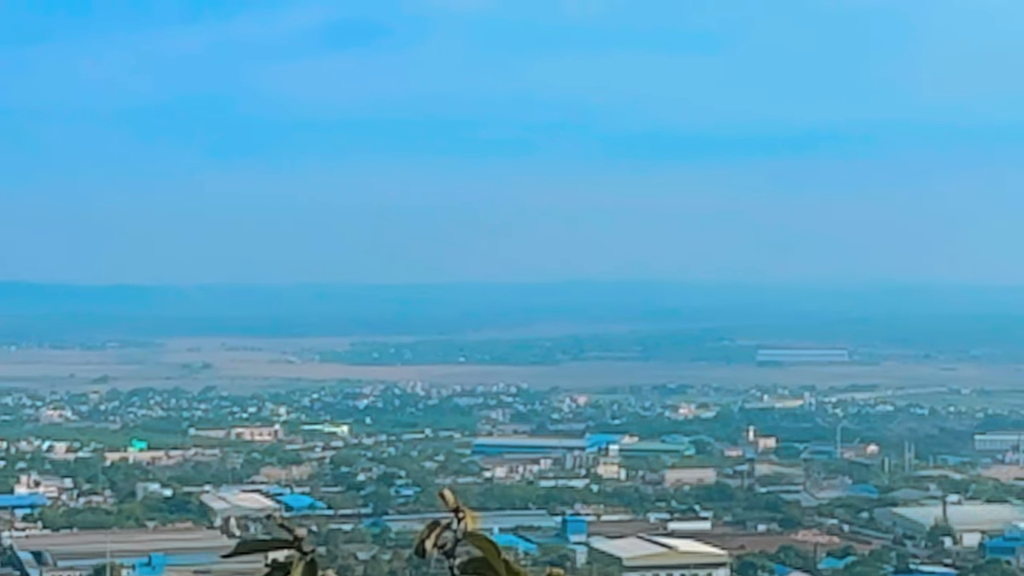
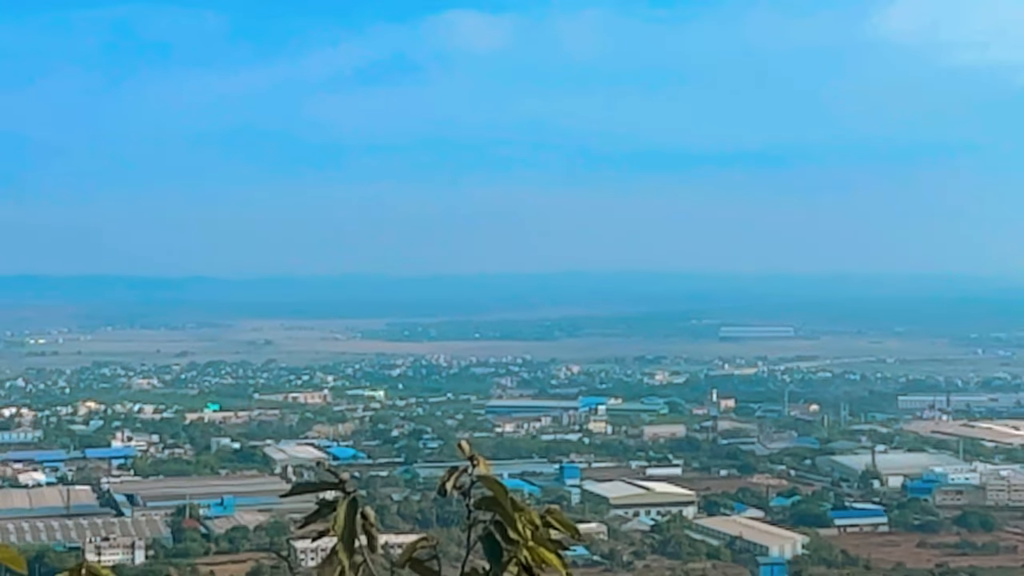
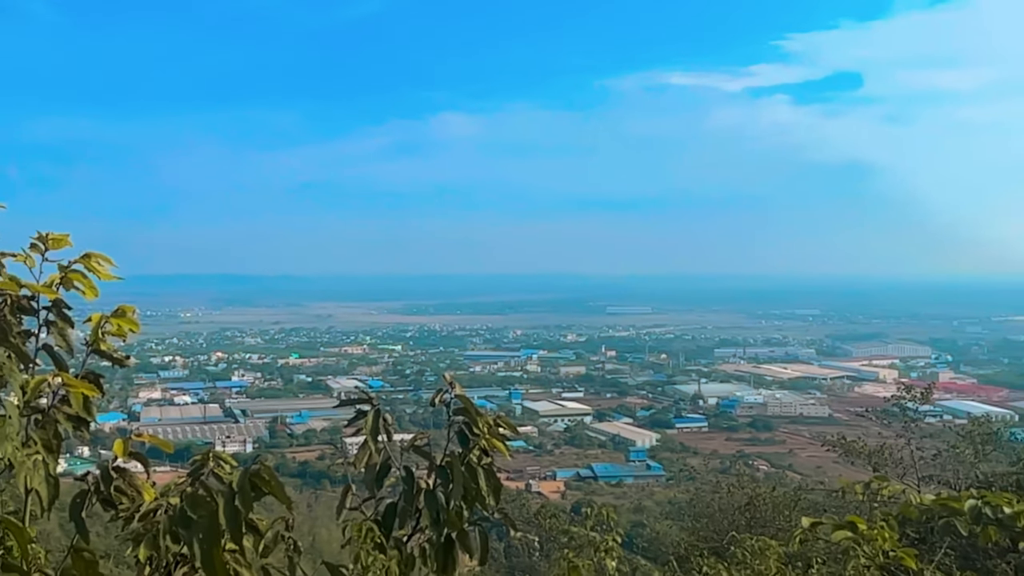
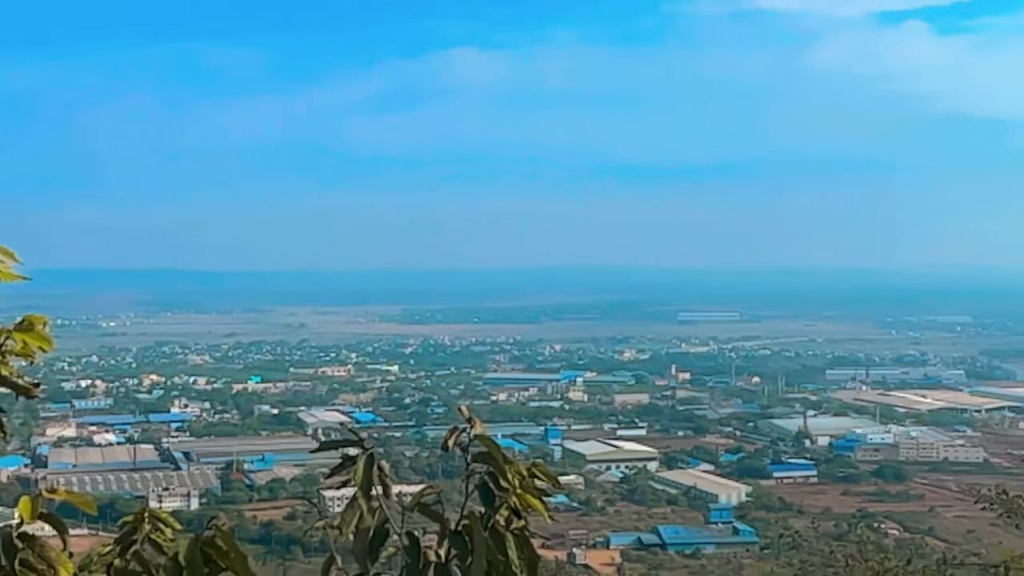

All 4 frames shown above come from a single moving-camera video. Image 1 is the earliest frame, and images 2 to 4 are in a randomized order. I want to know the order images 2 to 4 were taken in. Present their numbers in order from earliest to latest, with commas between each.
2, 4, 3
